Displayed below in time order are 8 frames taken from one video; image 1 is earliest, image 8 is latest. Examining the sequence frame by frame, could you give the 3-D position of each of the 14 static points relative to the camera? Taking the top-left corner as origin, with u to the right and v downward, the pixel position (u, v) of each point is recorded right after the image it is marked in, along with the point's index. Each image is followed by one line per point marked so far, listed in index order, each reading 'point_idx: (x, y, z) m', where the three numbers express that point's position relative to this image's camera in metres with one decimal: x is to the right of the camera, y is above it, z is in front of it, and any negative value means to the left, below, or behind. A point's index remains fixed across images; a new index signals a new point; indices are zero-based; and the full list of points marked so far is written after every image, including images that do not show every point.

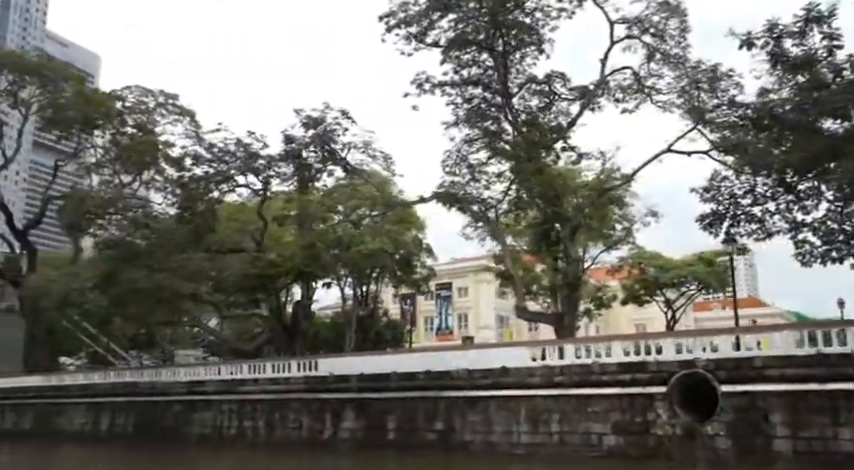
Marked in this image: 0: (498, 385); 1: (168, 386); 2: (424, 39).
0: (+1.2, -2.6, +13.3) m
1: (-6.6, -3.8, +19.5) m
2: (0.0, +4.1, +16.2) m
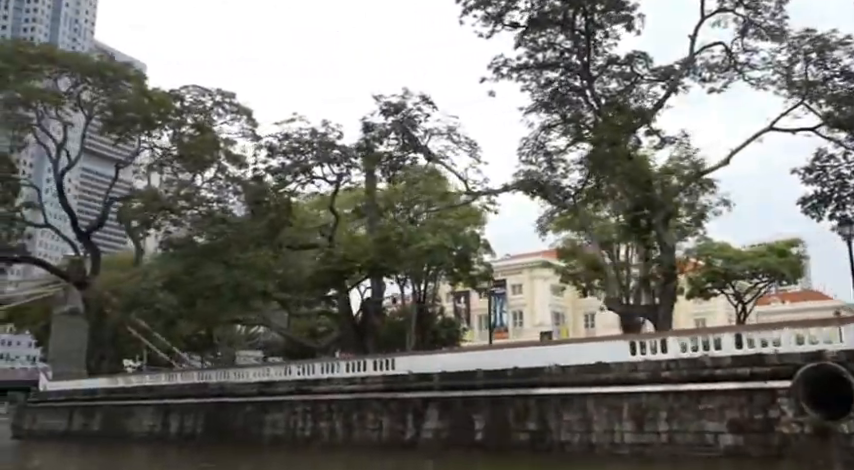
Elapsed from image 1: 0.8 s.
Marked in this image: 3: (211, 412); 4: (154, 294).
0: (+2.7, -2.4, +12.5) m
1: (-4.7, -3.8, +19.1) m
2: (+1.5, +4.3, +15.5) m
3: (-5.5, -4.5, +19.9) m
4: (-7.0, -1.5, +20.5) m
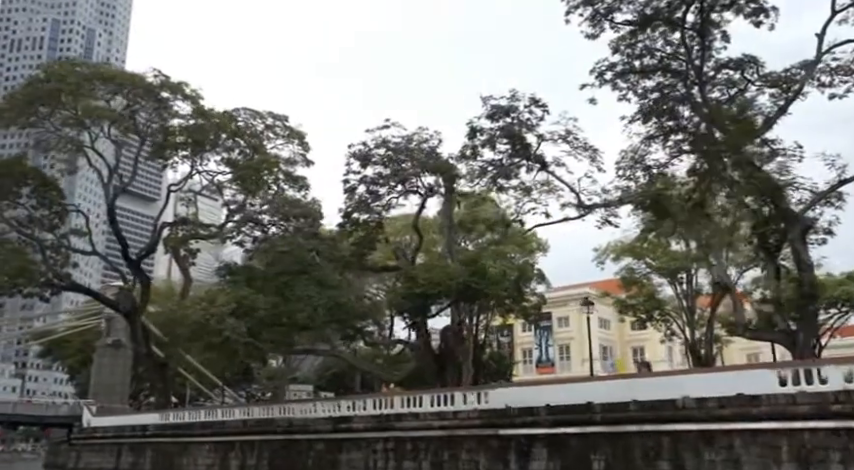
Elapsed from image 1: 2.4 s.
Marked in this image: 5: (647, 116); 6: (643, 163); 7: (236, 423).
0: (+4.5, -2.5, +10.9) m
1: (-2.7, -4.3, +17.7) m
2: (+3.3, +4.0, +14.2) m
3: (-3.6, -5.1, +18.4) m
4: (-5.1, -2.1, +19.2) m
5: (+4.6, +2.5, +16.1) m
6: (+4.6, +1.5, +16.4) m
7: (-4.9, -4.8, +19.7) m
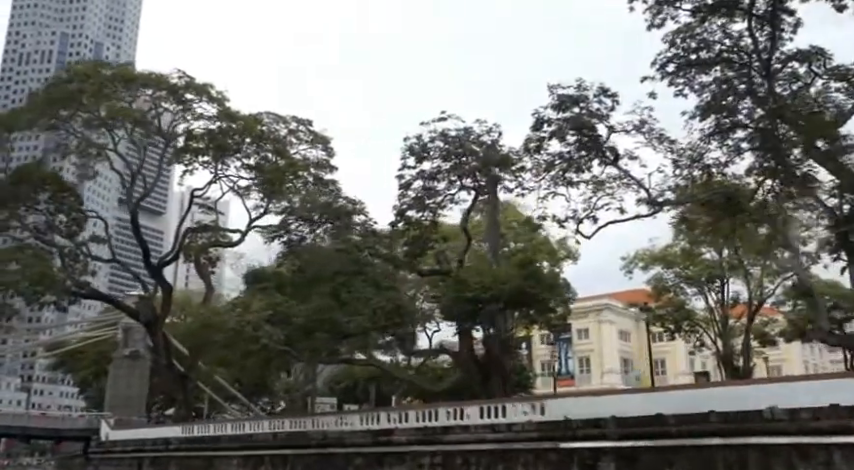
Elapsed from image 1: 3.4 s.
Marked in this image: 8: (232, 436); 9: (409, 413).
0: (+5.4, -2.5, +10.0) m
1: (-1.8, -4.4, +16.8) m
2: (+4.3, +4.0, +13.5) m
3: (-2.6, -5.2, +17.5) m
4: (-4.1, -2.2, +18.3) m
5: (+5.5, +2.4, +15.3) m
6: (+5.5, +1.5, +15.6) m
7: (-3.9, -4.9, +18.8) m
8: (-5.0, -5.2, +19.8) m
9: (-0.4, -3.6, +15.8) m
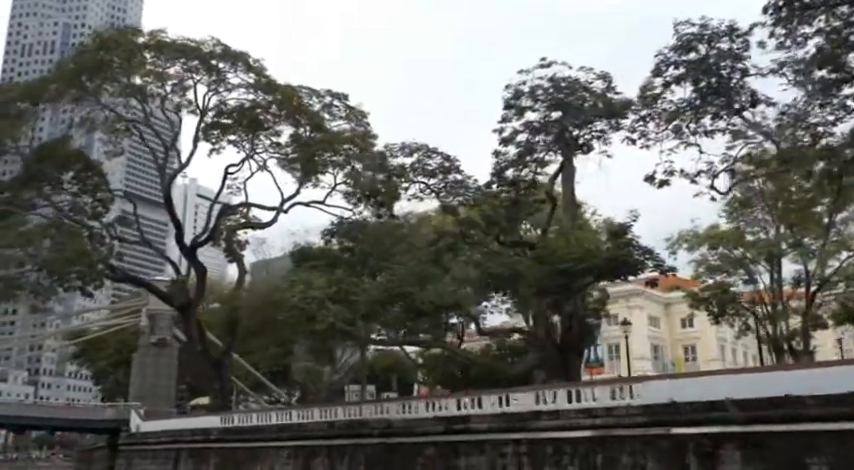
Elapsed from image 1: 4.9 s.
0: (+6.9, -1.9, +8.7) m
1: (-0.3, -3.8, +15.5) m
2: (+5.7, +4.6, +12.0) m
3: (-1.1, -4.6, +16.2) m
4: (-2.6, -1.6, +17.0) m
5: (+6.9, +3.0, +13.9) m
6: (+7.0, +2.1, +14.2) m
7: (-2.4, -4.3, +17.5) m
8: (-3.5, -4.6, +18.5) m
9: (+1.1, -3.1, +14.5) m
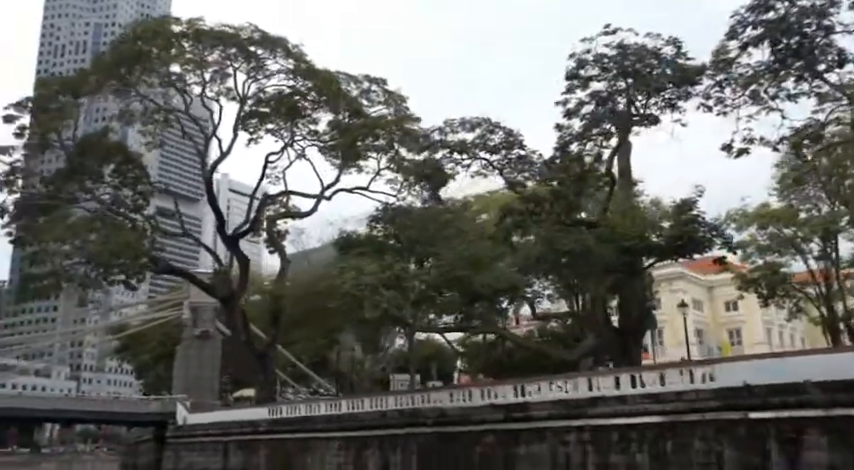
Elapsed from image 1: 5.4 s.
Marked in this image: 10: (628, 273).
0: (+7.6, -1.5, +8.0) m
1: (+0.8, -3.4, +15.0) m
2: (+6.4, +5.0, +11.3) m
3: (0.0, -4.2, +15.8) m
4: (-1.5, -1.3, +16.6) m
5: (+7.8, +3.5, +13.1) m
6: (+7.9, +2.6, +13.5) m
7: (-1.2, -4.0, +17.1) m
8: (-2.3, -4.3, +18.2) m
9: (+2.1, -2.7, +14.0) m
10: (+4.2, -0.8, +16.3) m
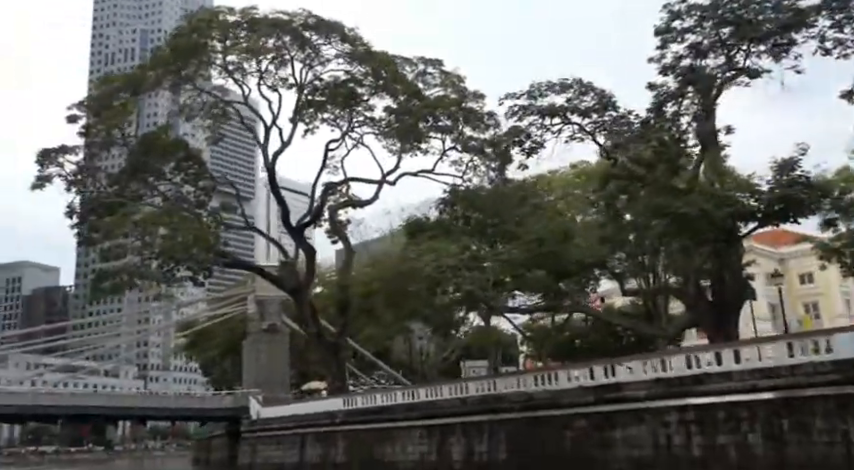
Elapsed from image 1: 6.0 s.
0: (+8.7, -0.9, +6.9) m
1: (+2.4, -3.0, +14.4) m
2: (+7.4, +5.6, +10.2) m
3: (+1.7, -3.8, +15.2) m
4: (+0.1, -1.0, +16.1) m
5: (+8.9, +4.3, +11.9) m
6: (+9.0, +3.3, +12.3) m
7: (+0.5, -3.6, +16.6) m
8: (-0.4, -3.9, +17.8) m
9: (+3.6, -2.2, +13.2) m
10: (+5.8, -0.2, +15.4) m
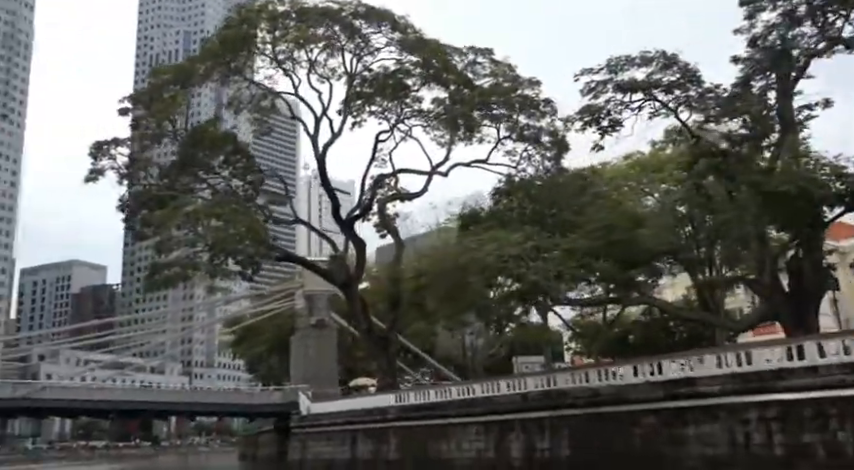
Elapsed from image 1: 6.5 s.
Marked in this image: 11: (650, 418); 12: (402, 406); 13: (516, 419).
0: (+9.4, -0.6, +5.9) m
1: (+3.5, -2.8, +13.8) m
2: (+8.2, +5.9, +9.3) m
3: (+2.8, -3.6, +14.6) m
4: (+1.2, -0.8, +15.6) m
5: (+9.9, +4.5, +11.0) m
6: (+10.0, +3.6, +11.3) m
7: (+1.7, -3.4, +16.1) m
8: (+0.9, -3.7, +17.3) m
9: (+4.6, -2.0, +12.5) m
10: (+6.9, +0.1, +14.6) m
11: (+3.8, -3.1, +13.3) m
12: (-0.6, -4.3, +19.4) m
13: (+1.8, -3.8, +15.9) m
